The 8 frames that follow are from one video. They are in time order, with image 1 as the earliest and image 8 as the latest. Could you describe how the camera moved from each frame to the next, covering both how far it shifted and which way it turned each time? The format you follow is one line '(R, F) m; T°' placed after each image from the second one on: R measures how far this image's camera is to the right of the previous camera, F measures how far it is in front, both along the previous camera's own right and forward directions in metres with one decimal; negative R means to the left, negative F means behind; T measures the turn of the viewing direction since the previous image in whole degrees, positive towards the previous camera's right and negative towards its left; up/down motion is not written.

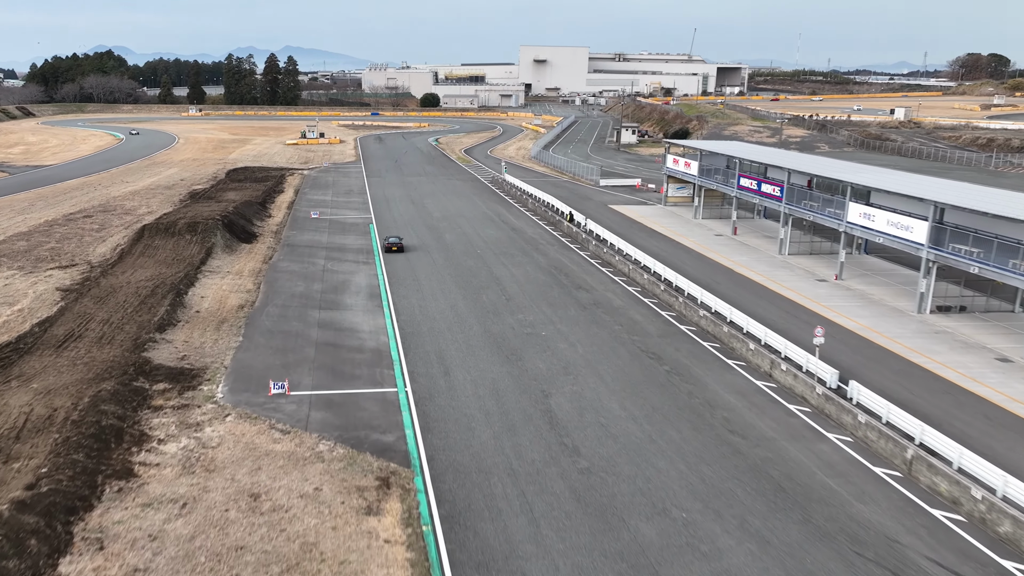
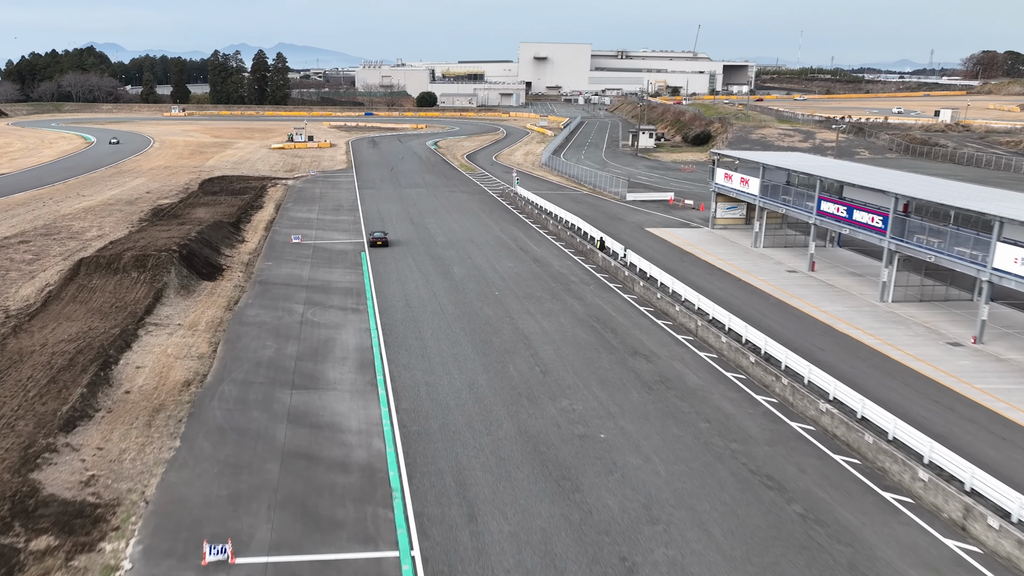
(-0.9, +7.7) m; 0°
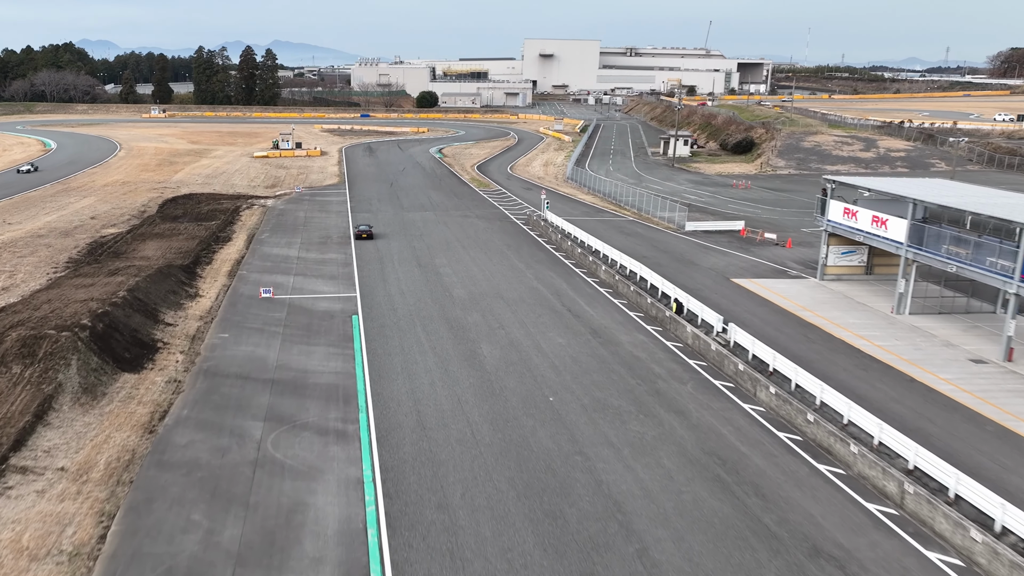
(-1.3, +10.2) m; 0°
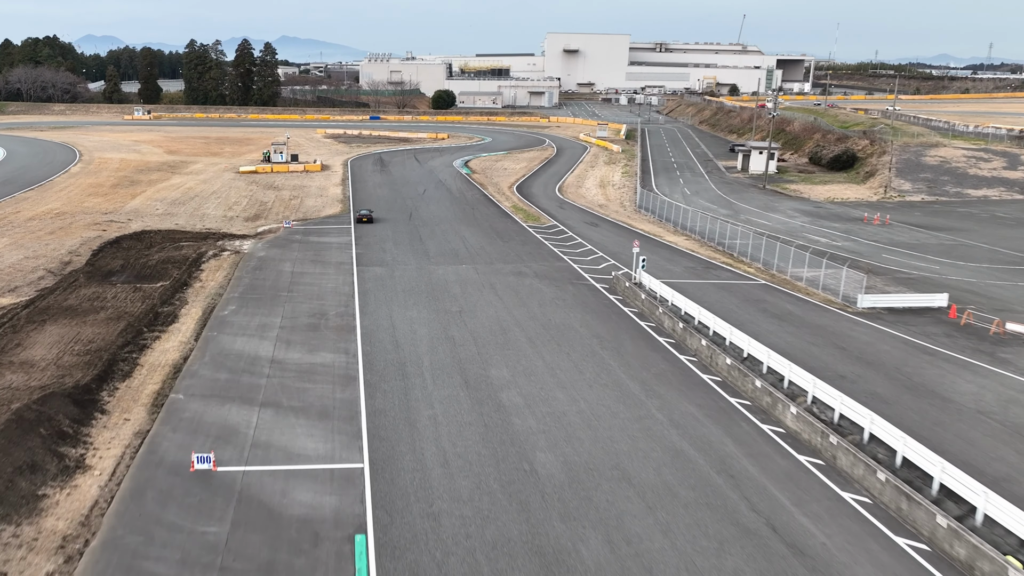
(-2.0, +13.7) m; 0°
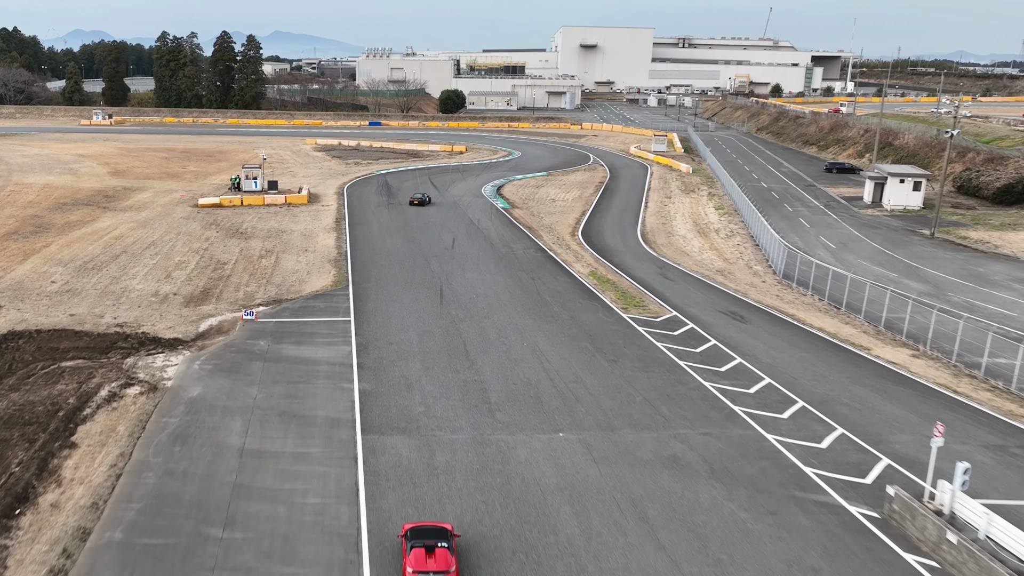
(-2.4, +15.6) m; 0°
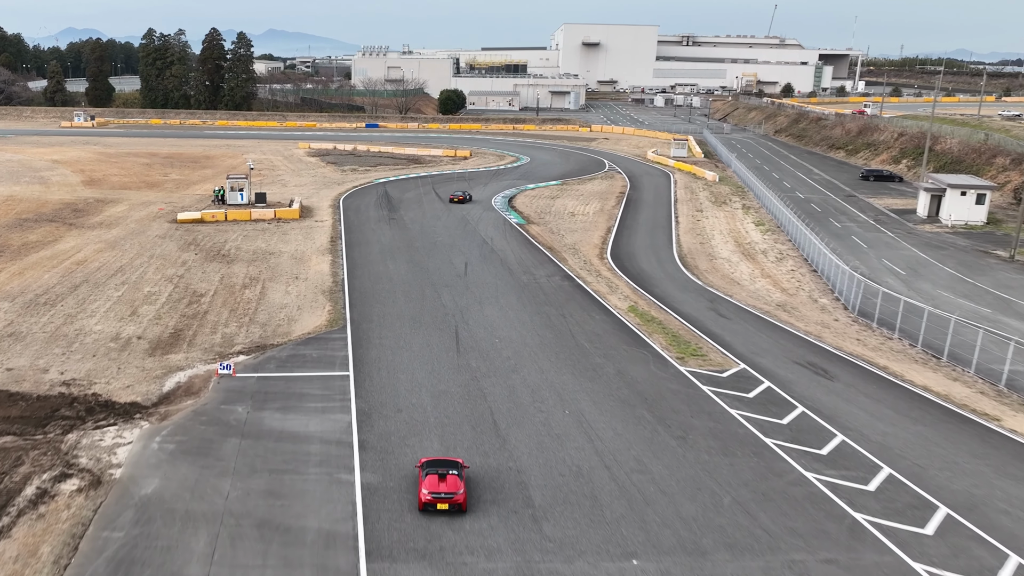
(-0.8, +4.7) m; 0°
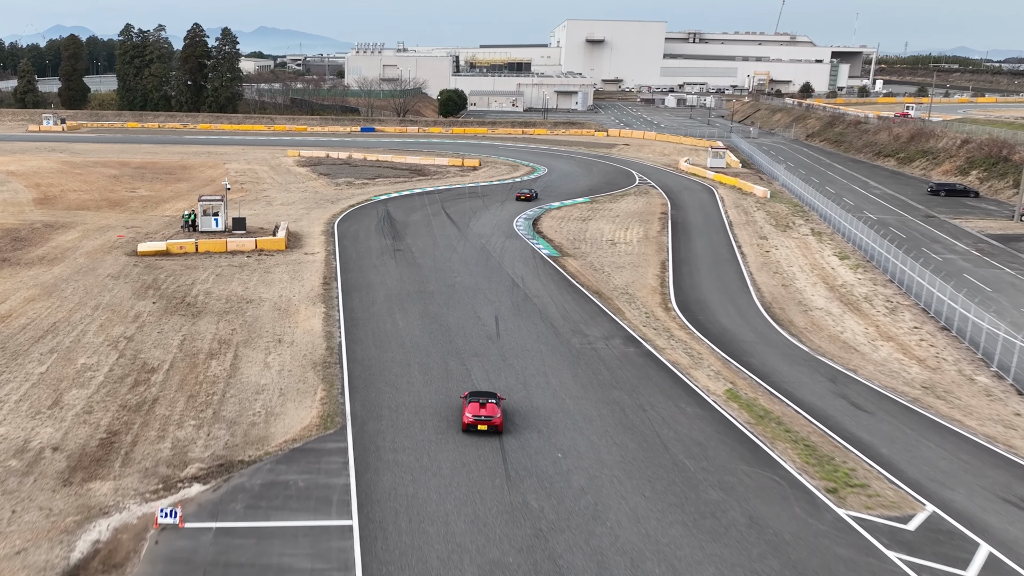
(-1.2, +7.1) m; 0°
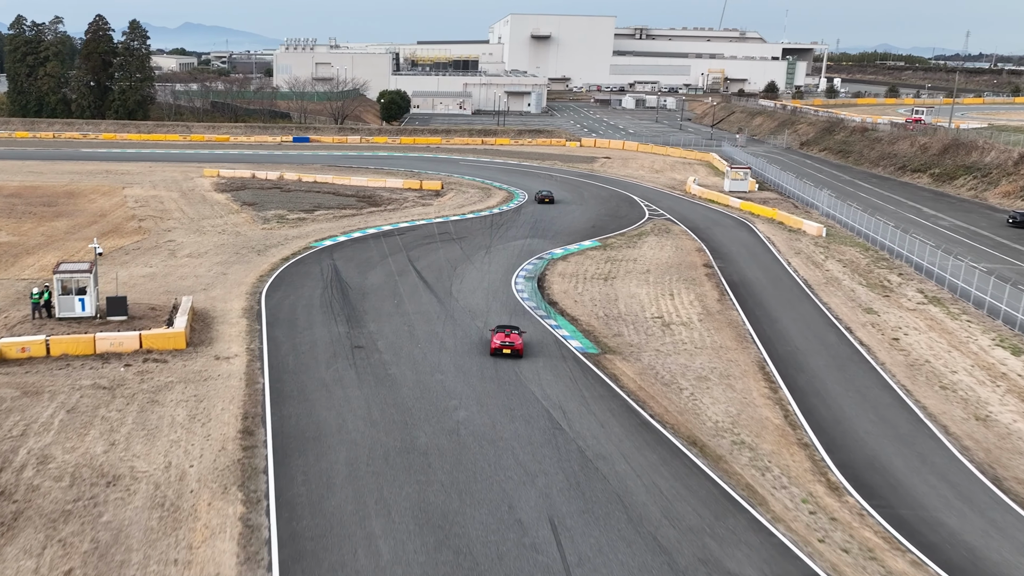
(-1.8, +11.5) m; +4°
